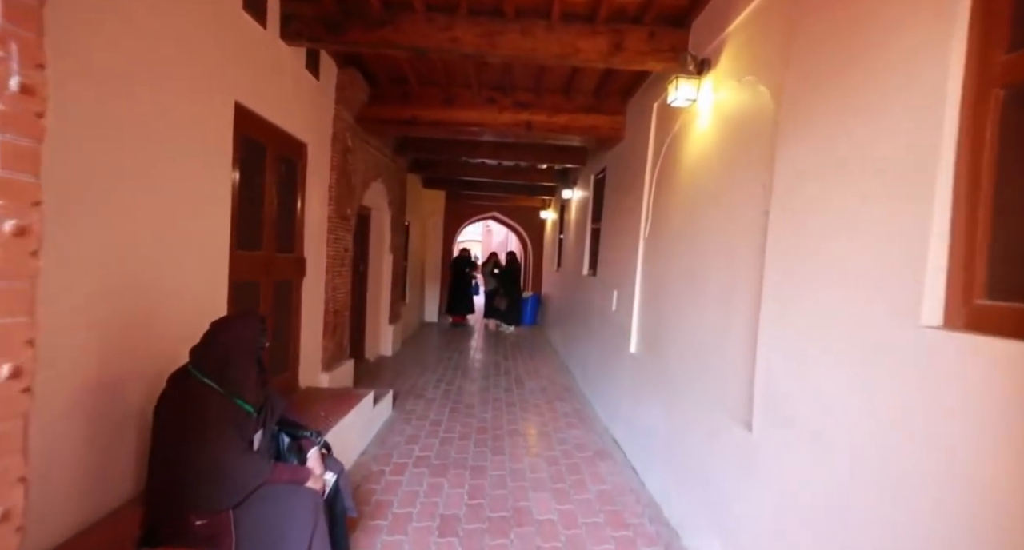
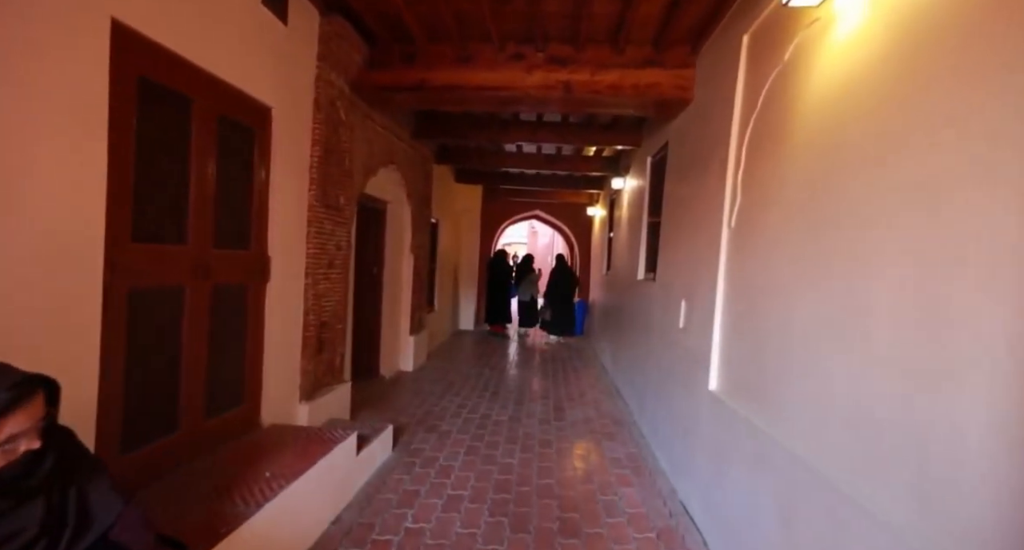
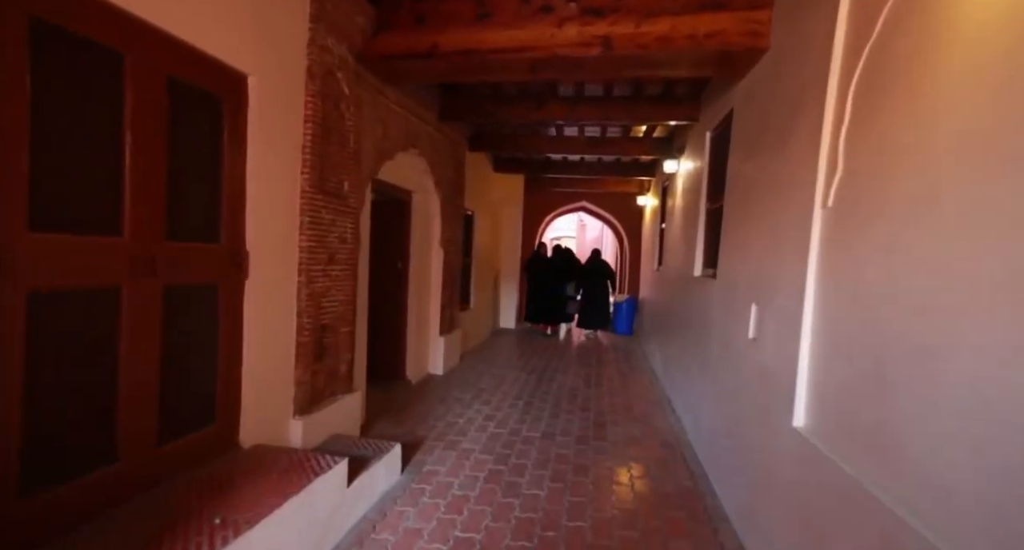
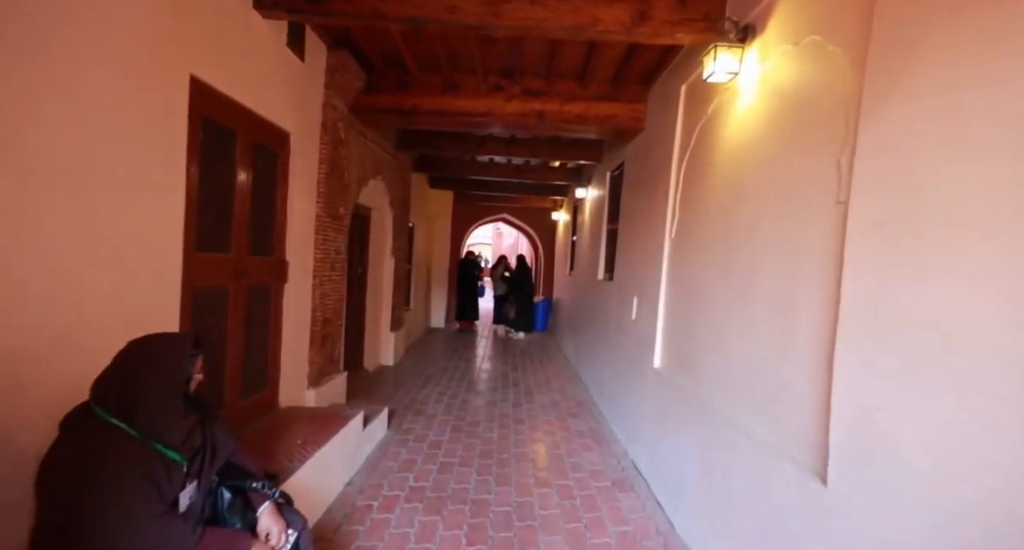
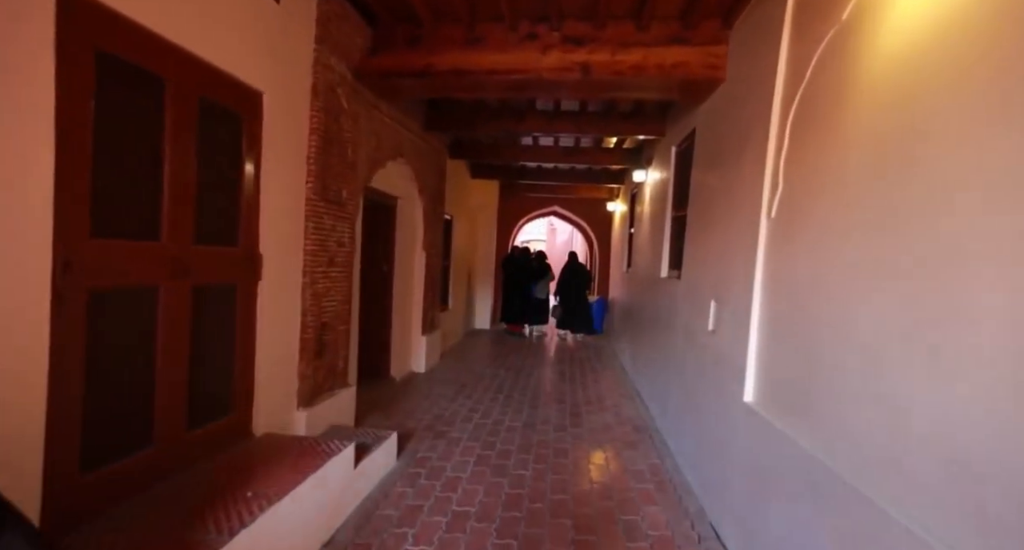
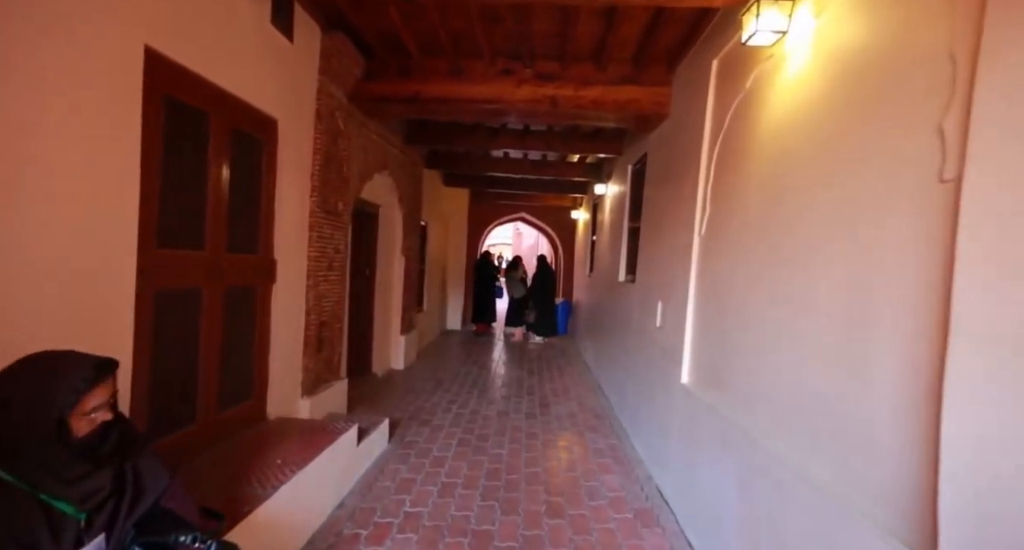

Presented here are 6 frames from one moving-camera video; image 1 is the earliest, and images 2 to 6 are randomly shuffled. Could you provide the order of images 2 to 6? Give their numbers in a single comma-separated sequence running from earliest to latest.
4, 6, 2, 5, 3
